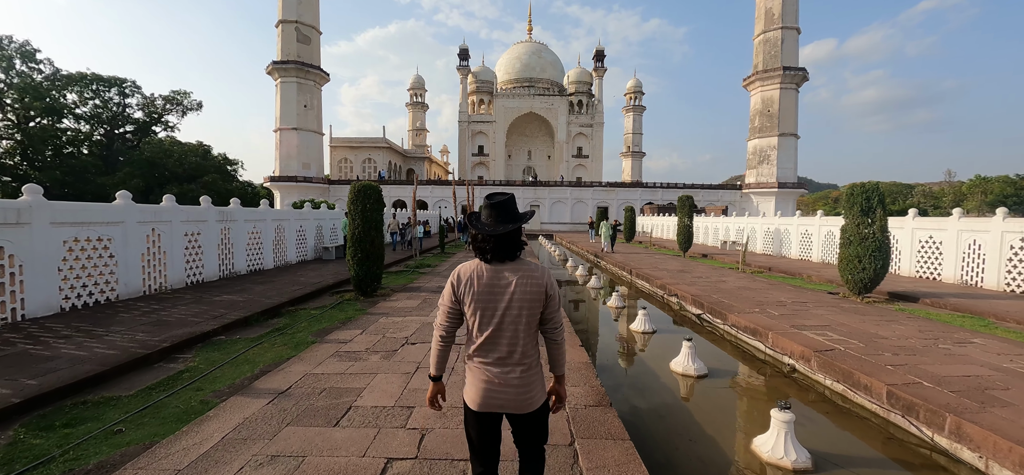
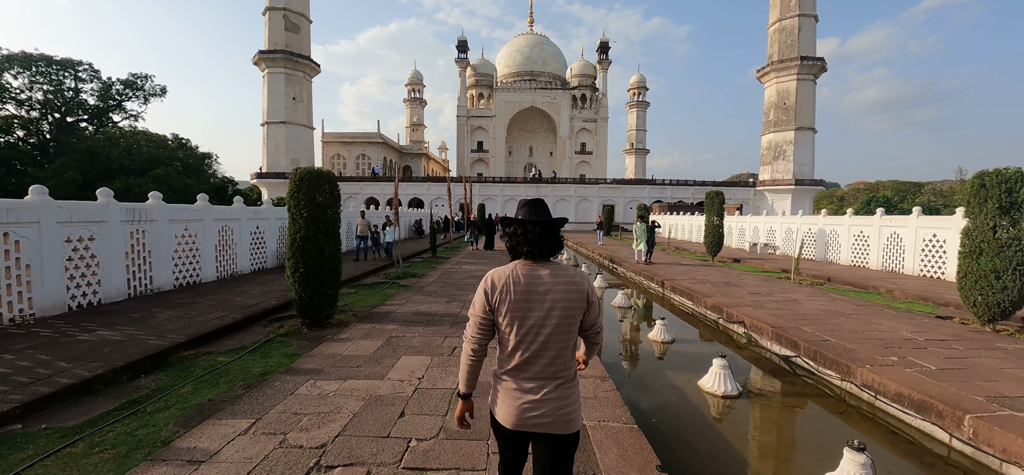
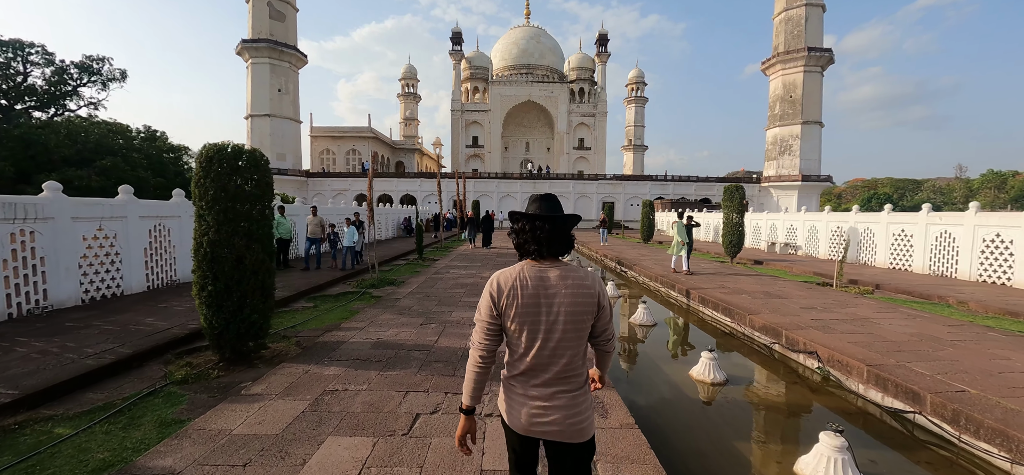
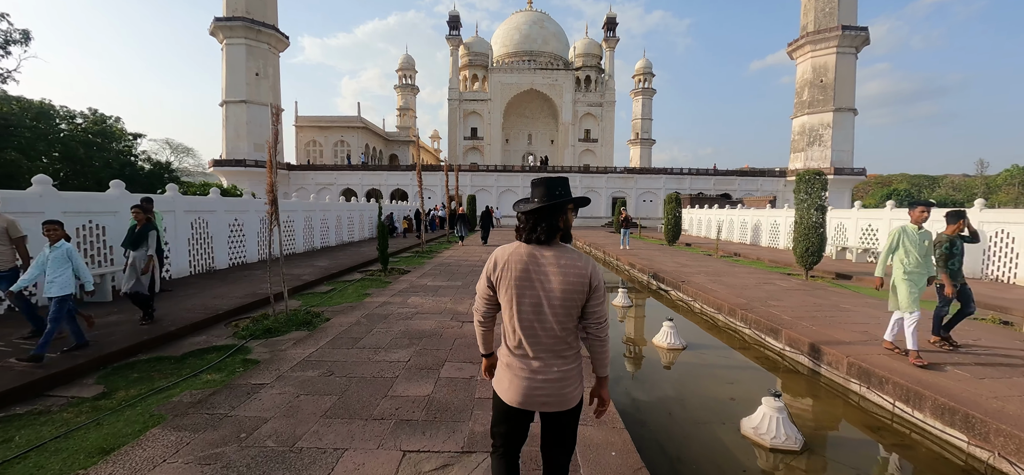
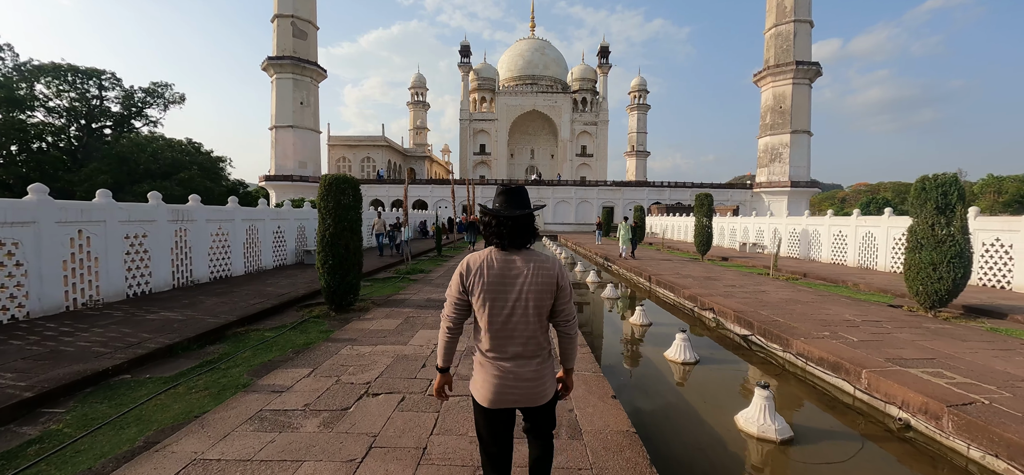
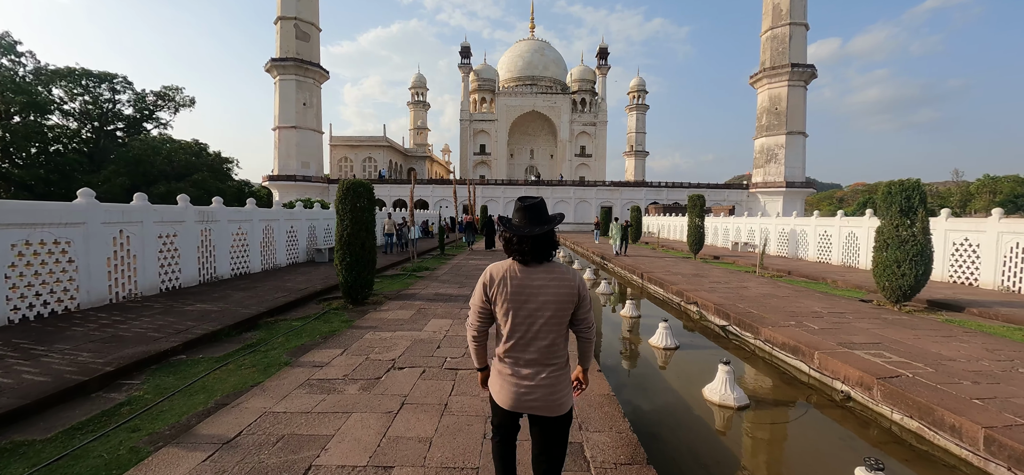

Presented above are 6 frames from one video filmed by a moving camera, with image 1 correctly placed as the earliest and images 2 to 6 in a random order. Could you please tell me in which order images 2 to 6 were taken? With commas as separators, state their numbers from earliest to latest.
6, 5, 2, 3, 4
